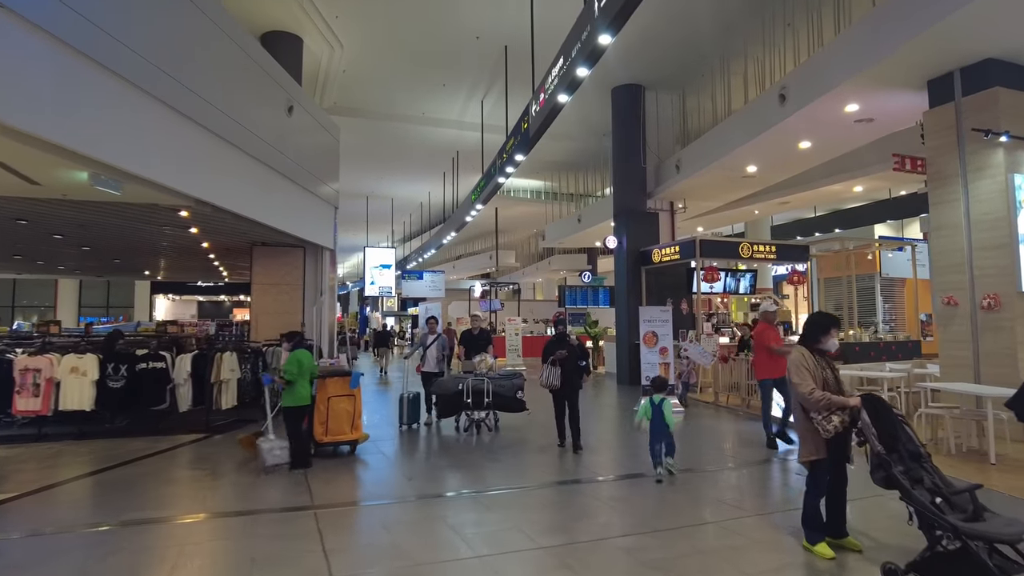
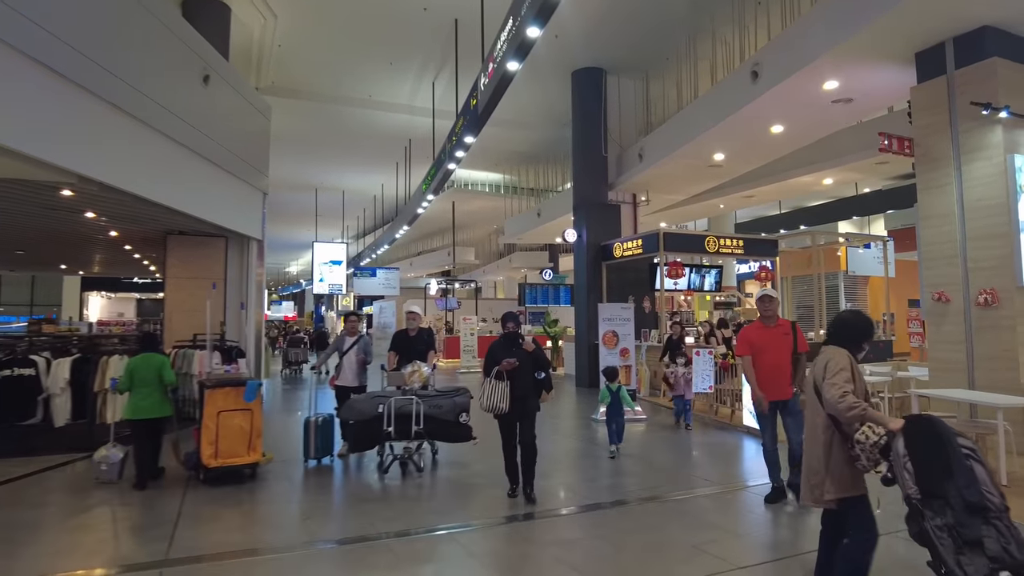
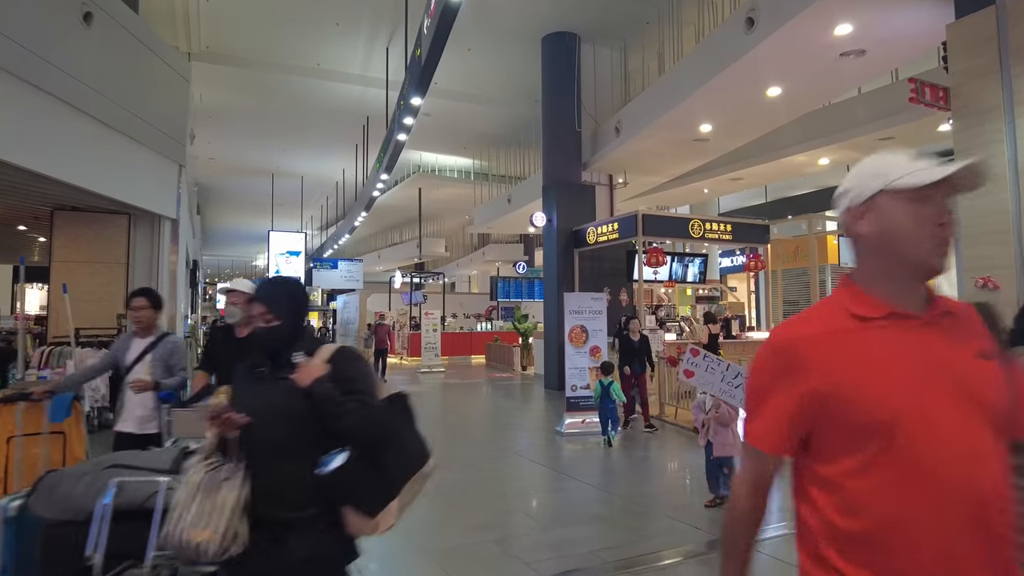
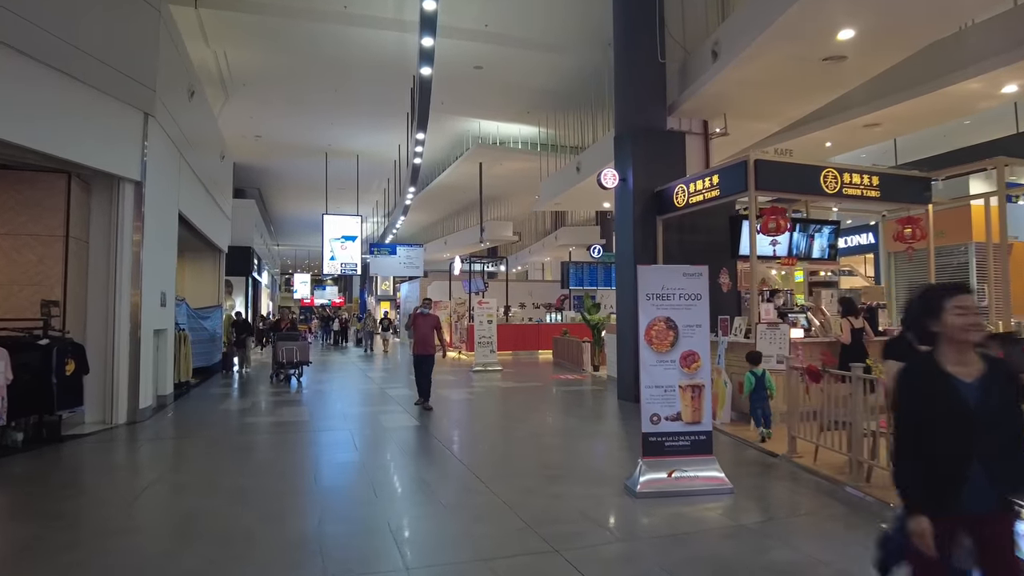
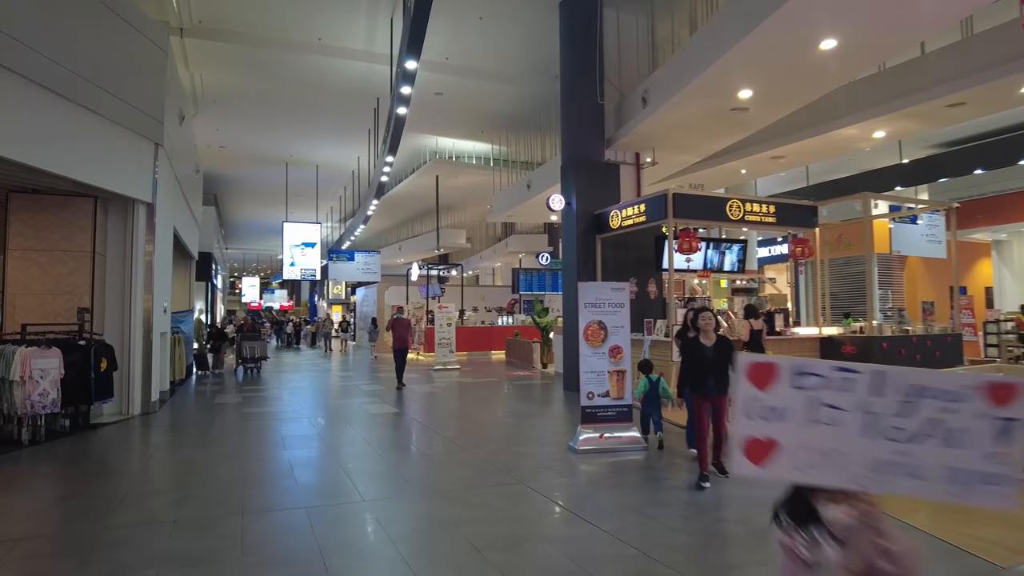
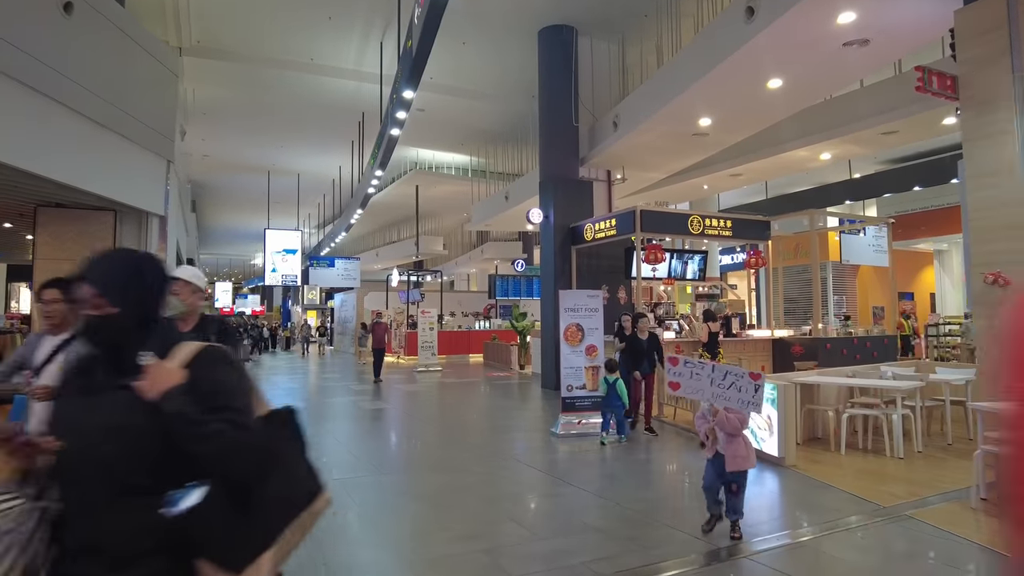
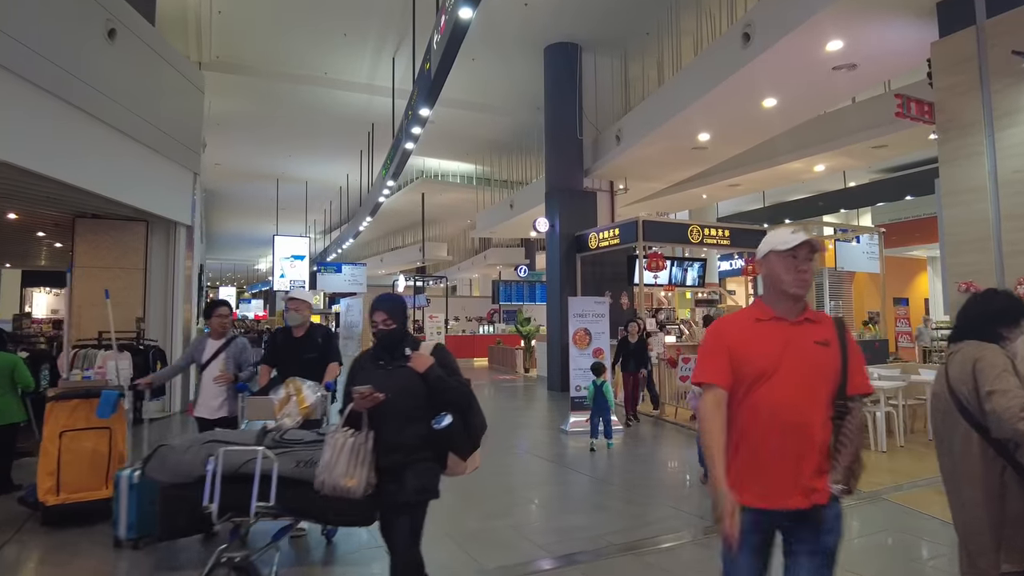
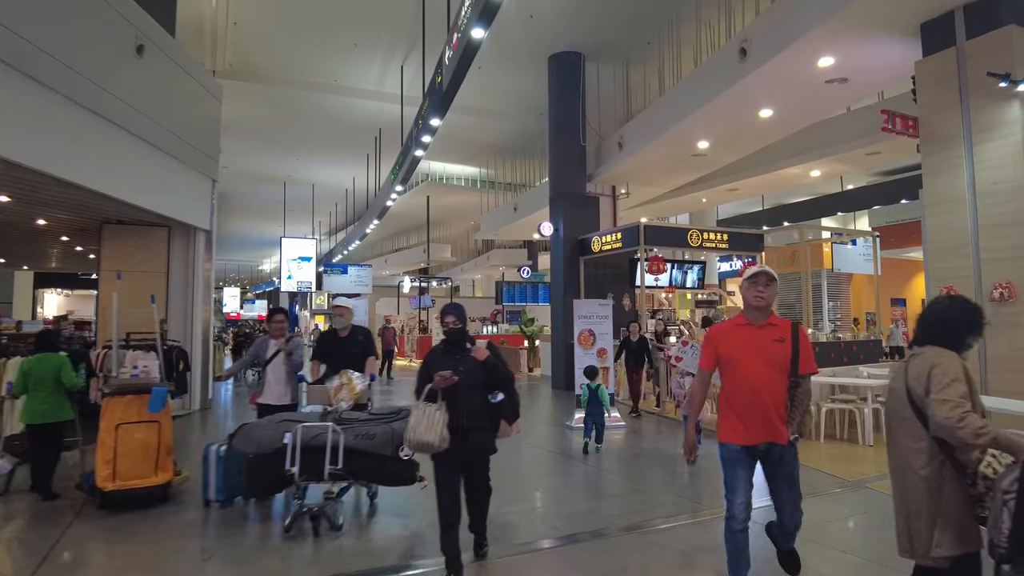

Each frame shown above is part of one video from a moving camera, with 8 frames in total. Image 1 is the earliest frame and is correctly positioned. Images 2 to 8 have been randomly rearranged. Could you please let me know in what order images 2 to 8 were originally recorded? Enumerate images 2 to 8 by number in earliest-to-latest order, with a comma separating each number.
2, 8, 7, 3, 6, 5, 4
